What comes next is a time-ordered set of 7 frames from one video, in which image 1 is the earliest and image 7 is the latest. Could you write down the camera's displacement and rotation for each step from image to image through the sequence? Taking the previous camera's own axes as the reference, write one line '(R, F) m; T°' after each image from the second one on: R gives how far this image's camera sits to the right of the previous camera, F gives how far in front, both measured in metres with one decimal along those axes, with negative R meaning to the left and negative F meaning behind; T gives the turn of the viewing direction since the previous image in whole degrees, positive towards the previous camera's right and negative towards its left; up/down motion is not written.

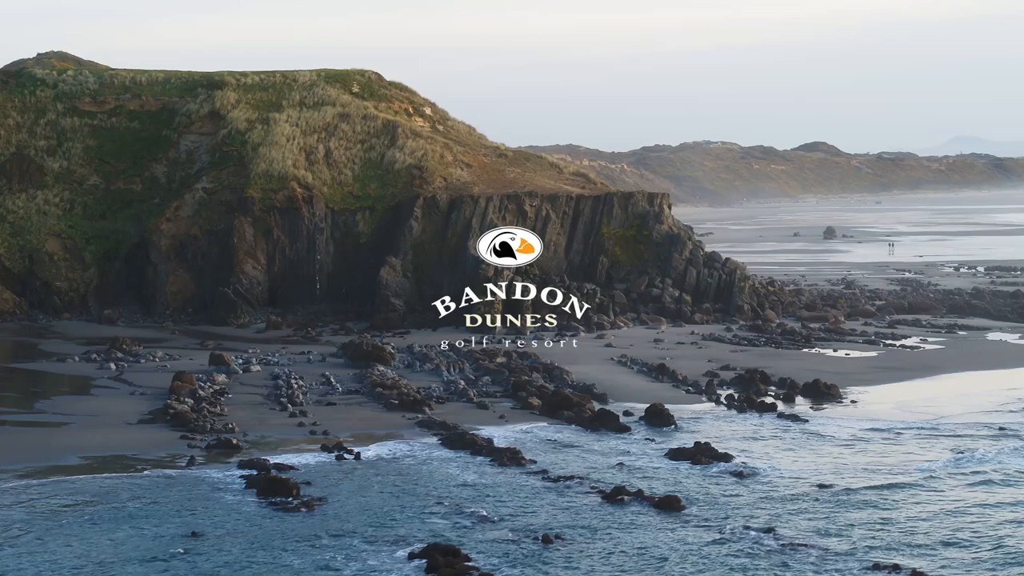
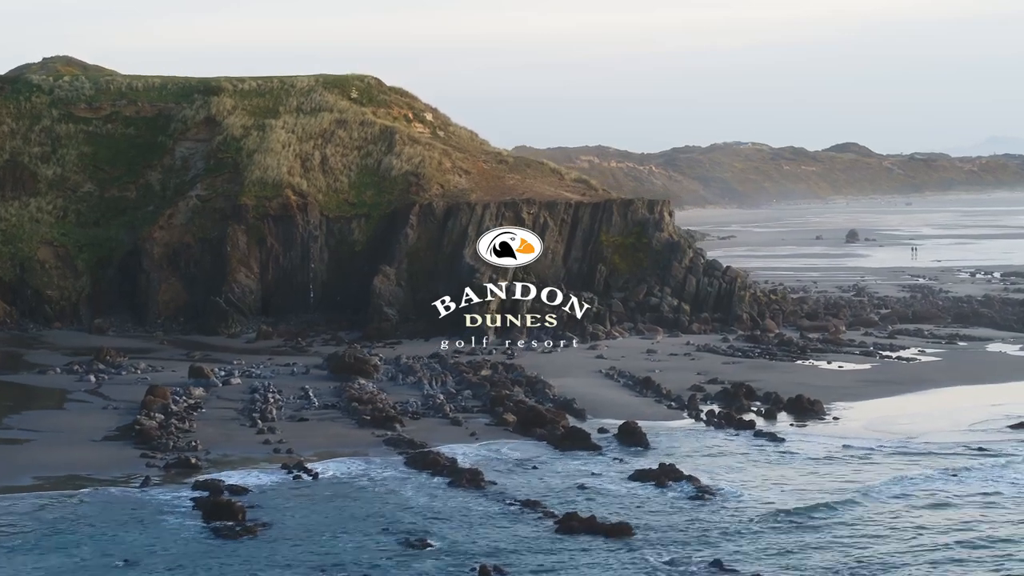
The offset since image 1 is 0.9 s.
(+0.9, +0.5) m; -1°
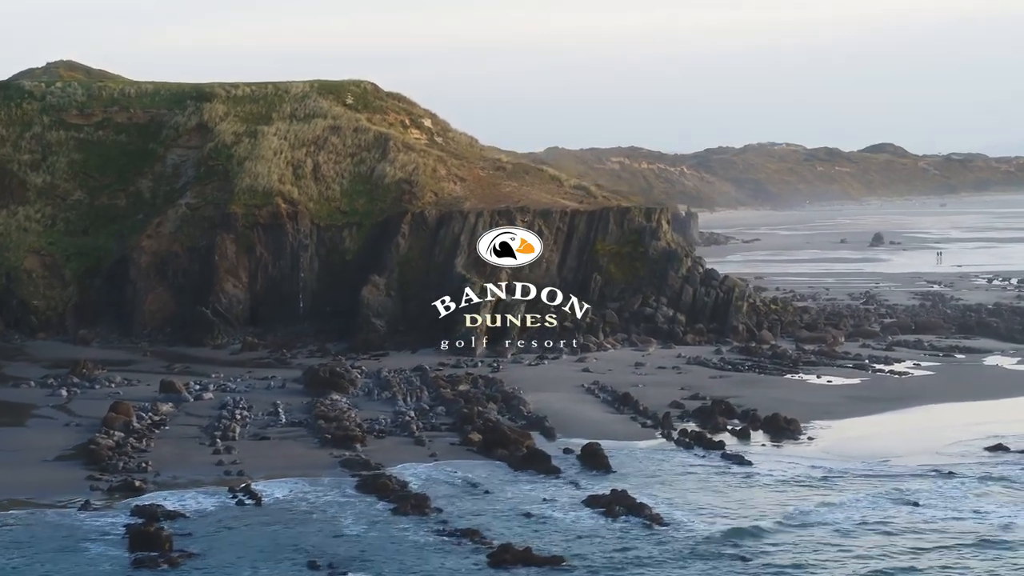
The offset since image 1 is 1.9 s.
(+1.1, +0.7) m; -1°
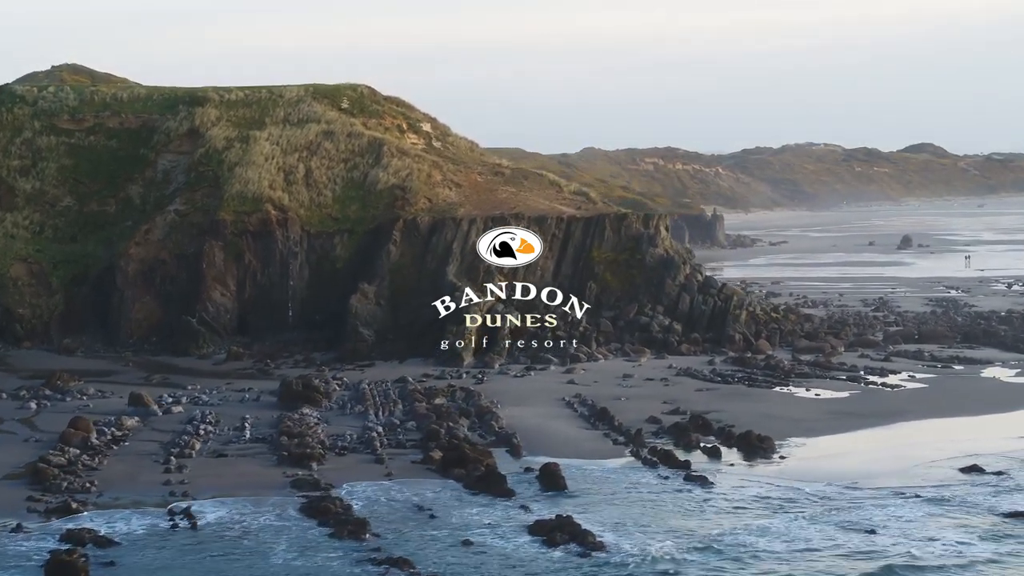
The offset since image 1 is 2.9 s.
(+1.1, +0.7) m; -1°
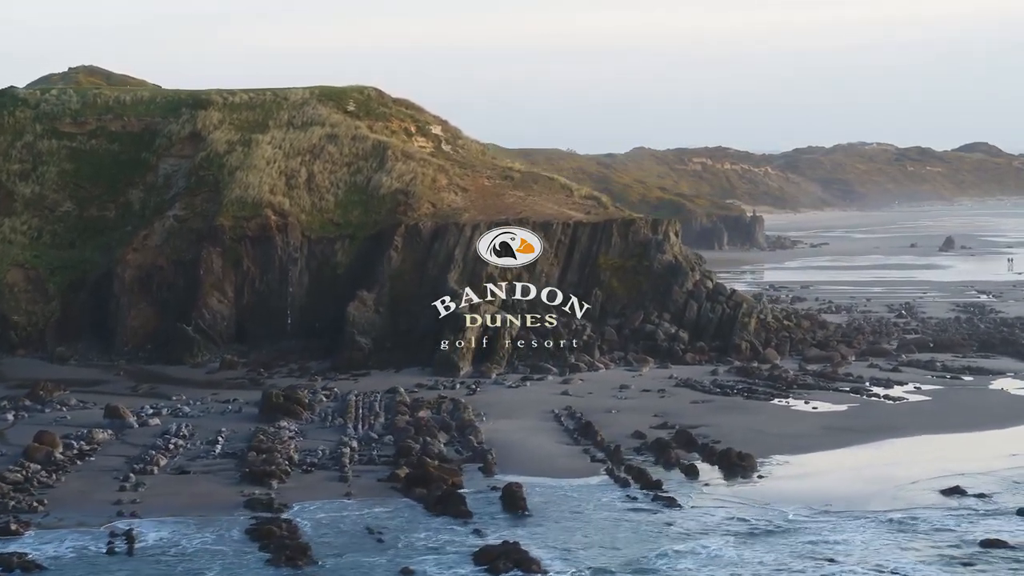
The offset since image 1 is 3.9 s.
(+1.2, +0.8) m; -2°
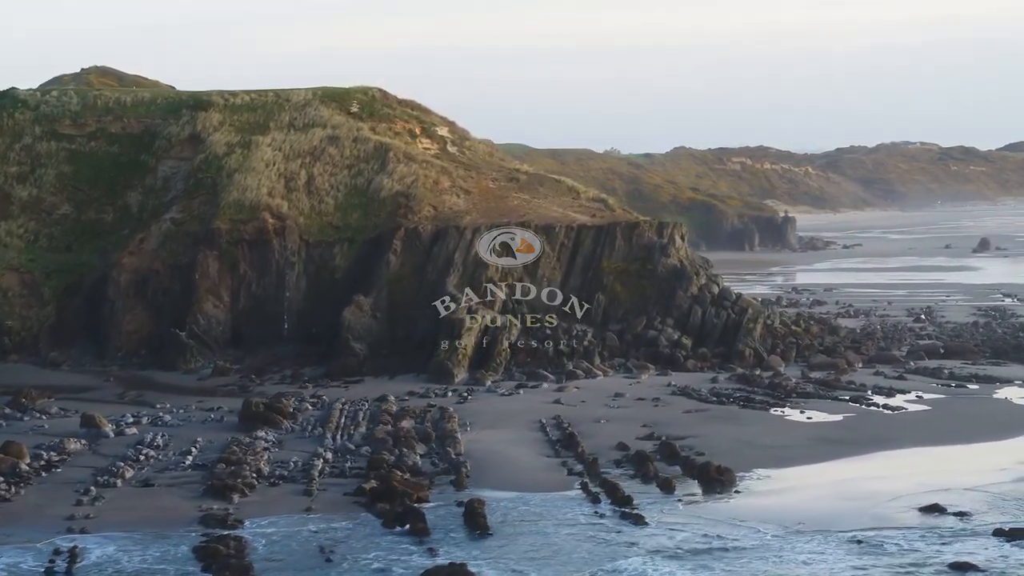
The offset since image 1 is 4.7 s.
(+1.0, +0.7) m; -2°
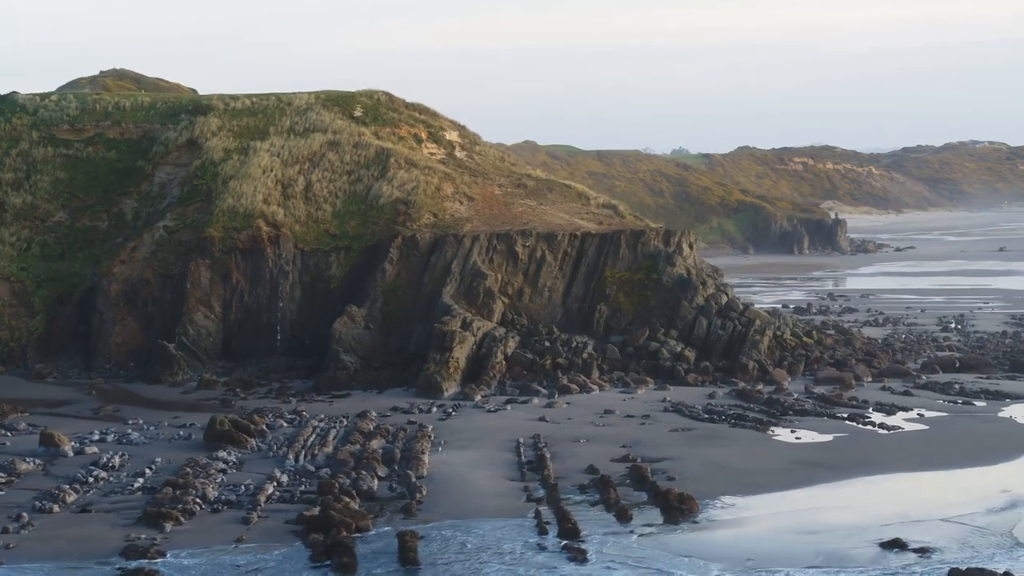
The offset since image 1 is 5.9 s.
(+1.5, +1.1) m; -2°
